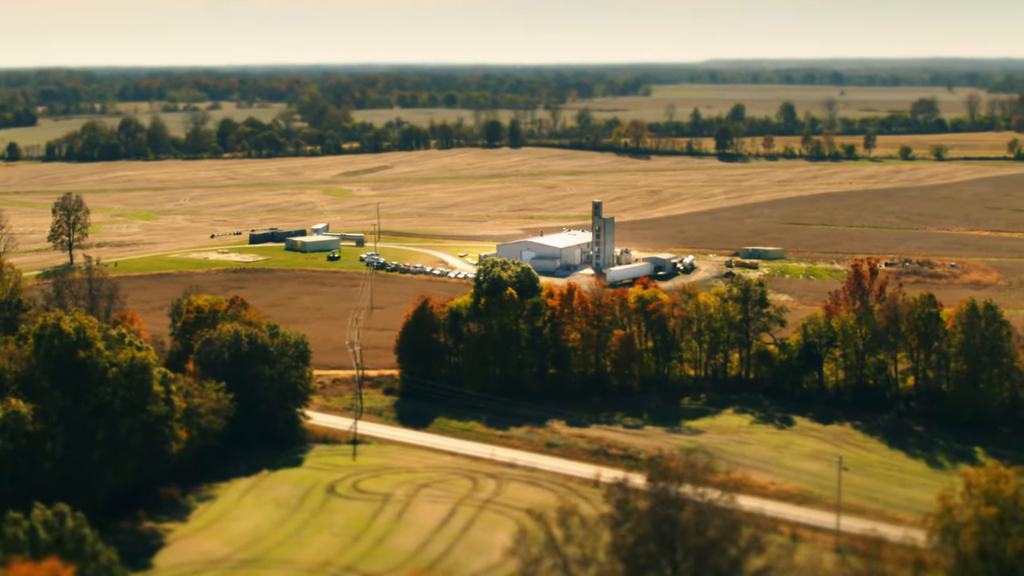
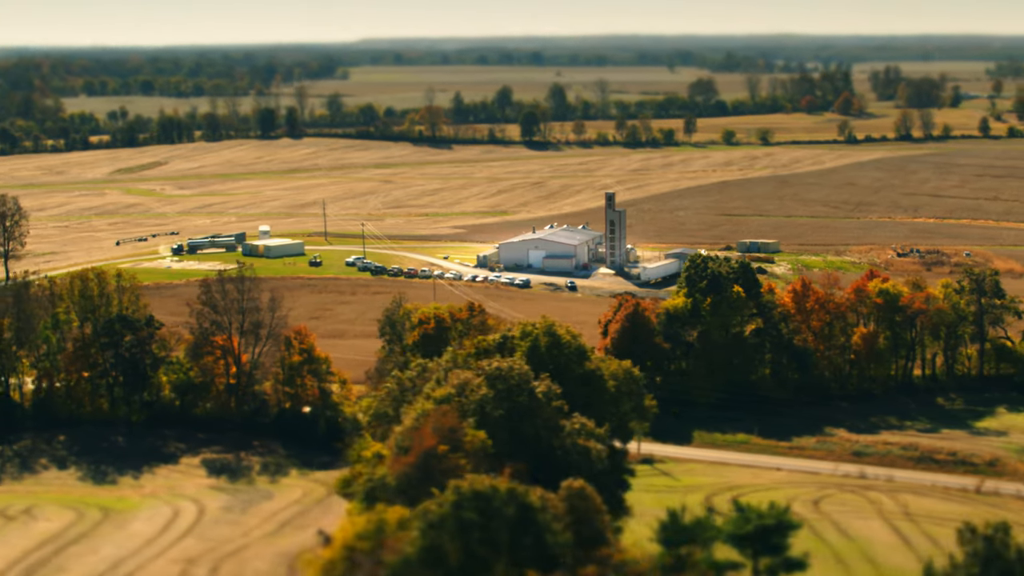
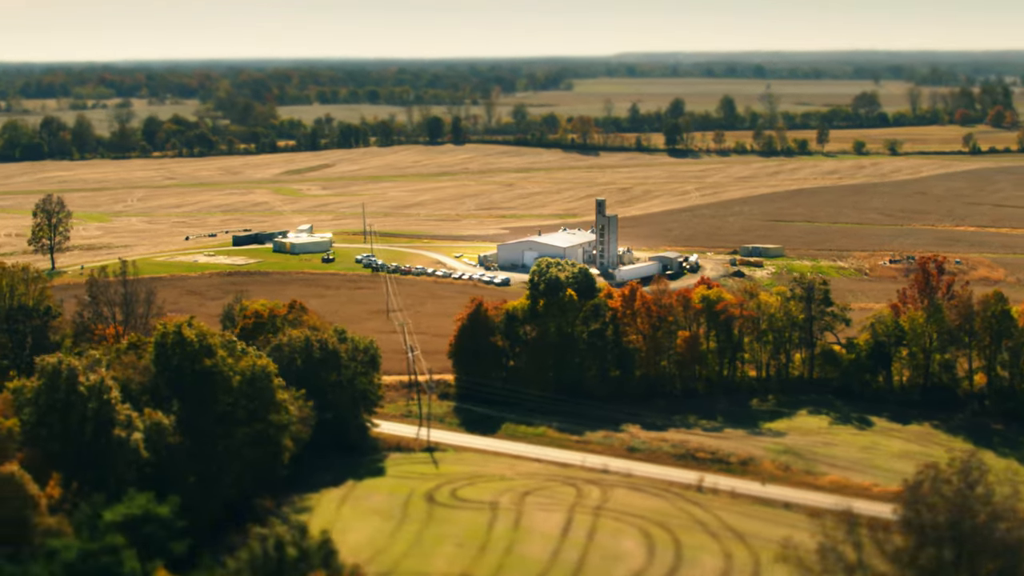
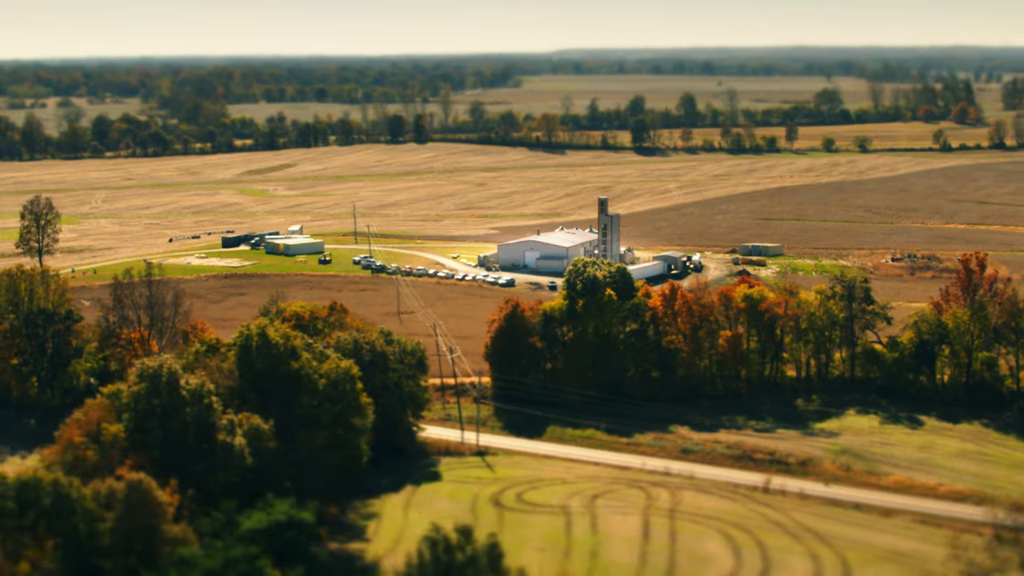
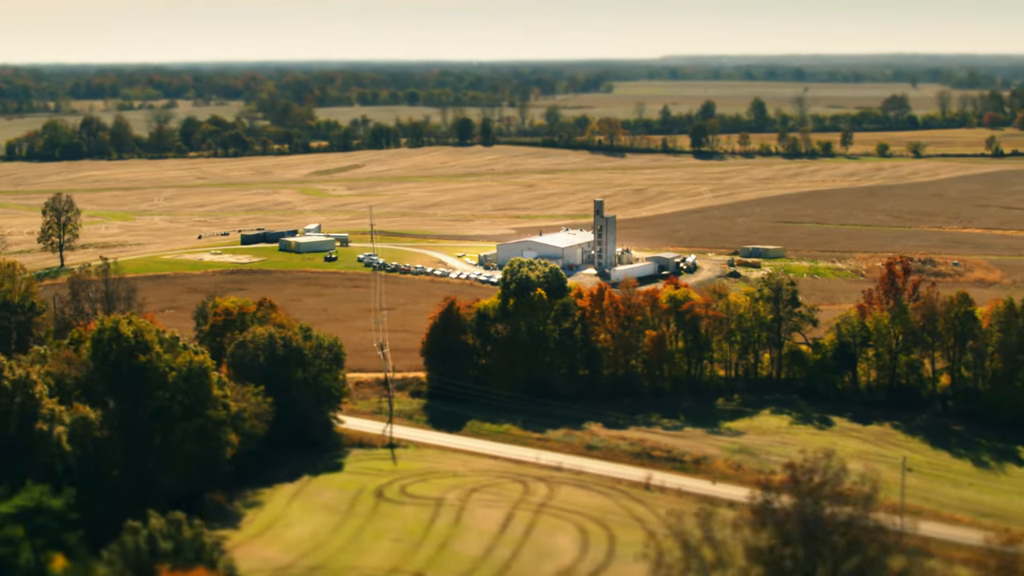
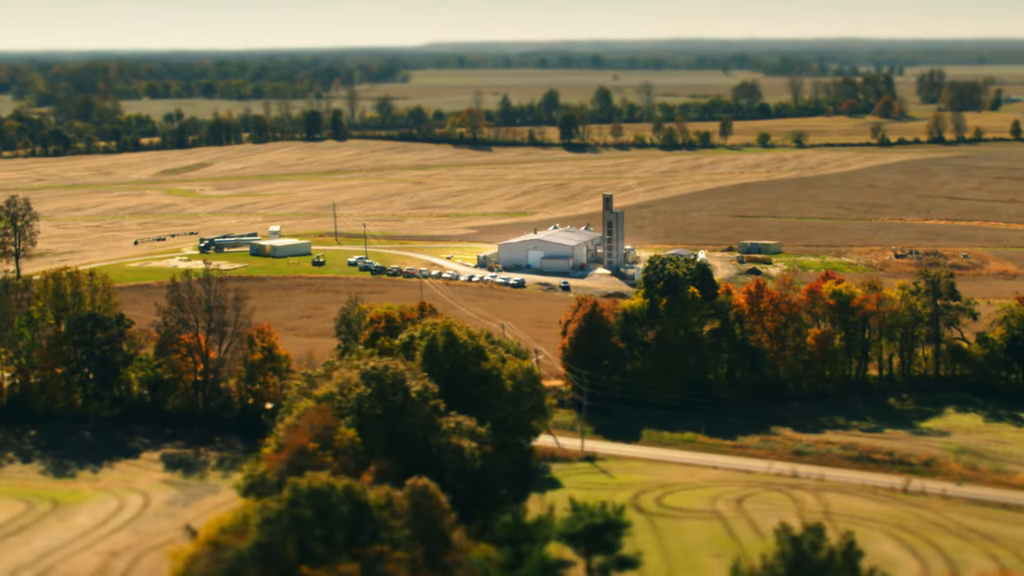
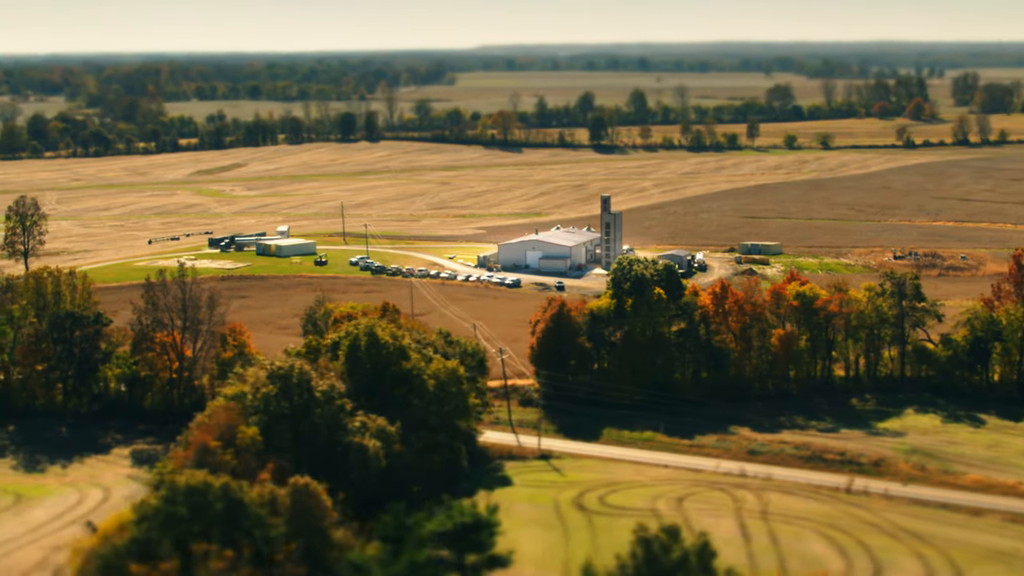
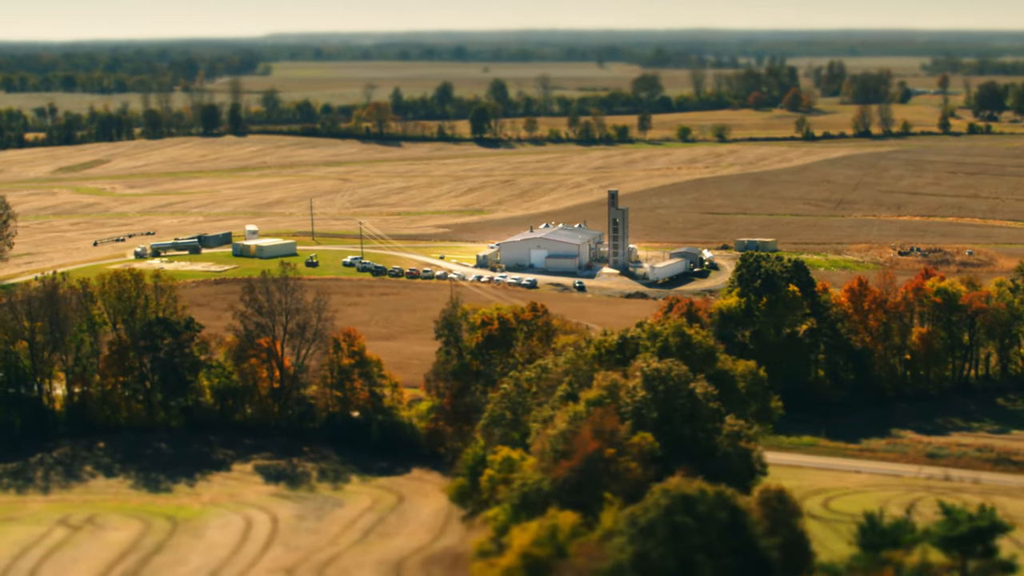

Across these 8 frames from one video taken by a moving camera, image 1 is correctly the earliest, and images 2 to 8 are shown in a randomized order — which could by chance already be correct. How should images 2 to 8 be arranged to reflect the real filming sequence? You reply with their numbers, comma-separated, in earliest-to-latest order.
5, 3, 4, 7, 6, 2, 8
